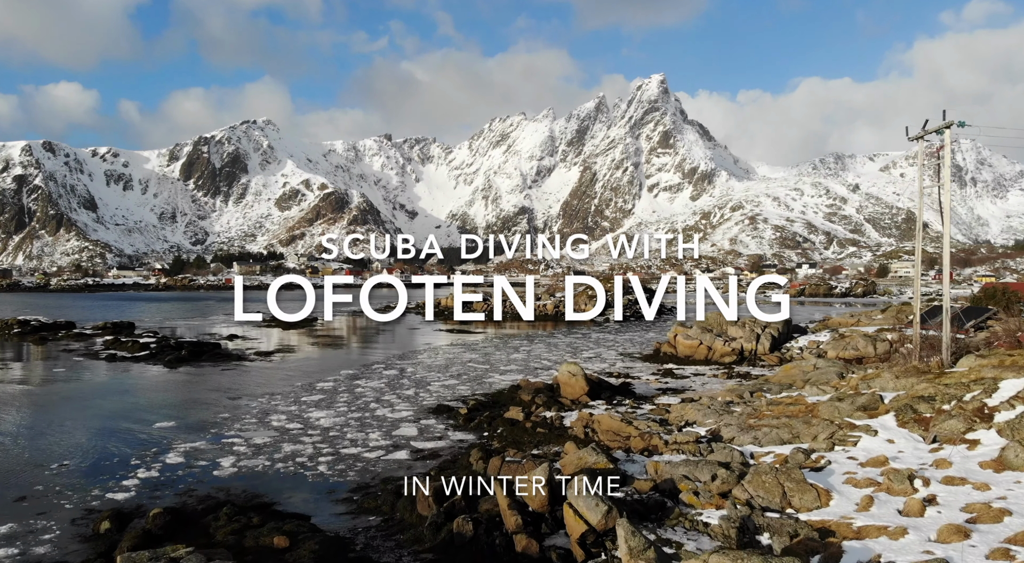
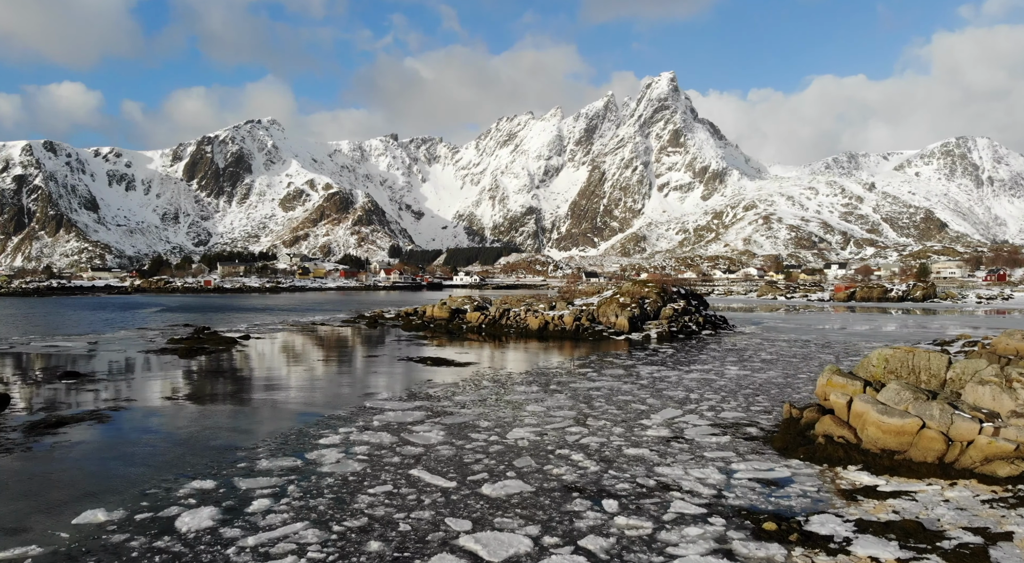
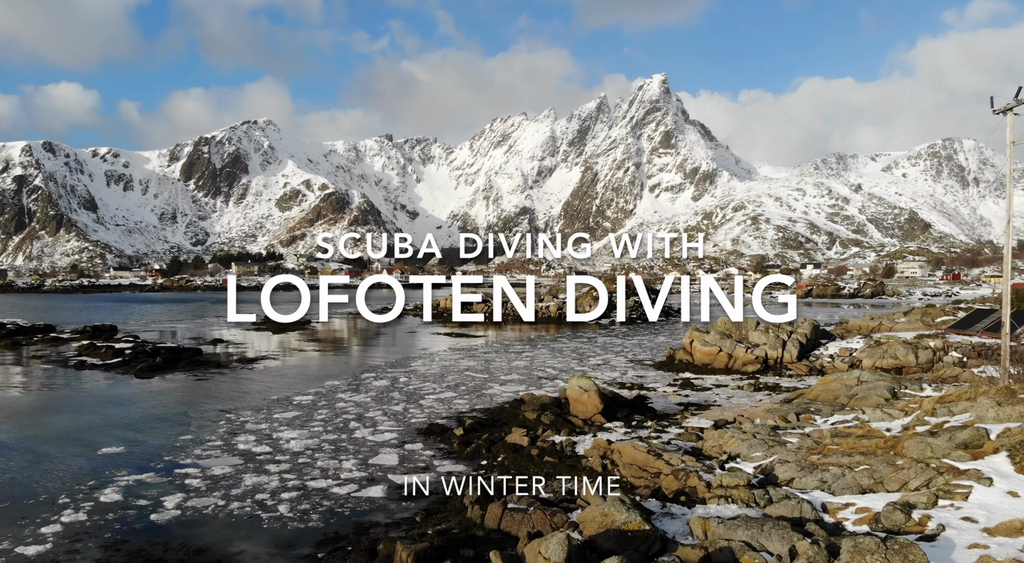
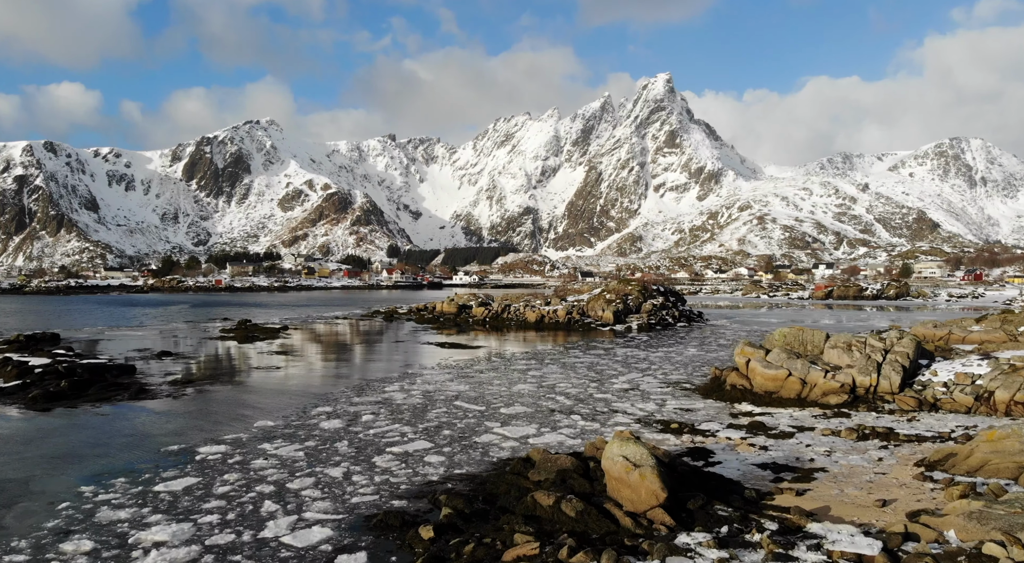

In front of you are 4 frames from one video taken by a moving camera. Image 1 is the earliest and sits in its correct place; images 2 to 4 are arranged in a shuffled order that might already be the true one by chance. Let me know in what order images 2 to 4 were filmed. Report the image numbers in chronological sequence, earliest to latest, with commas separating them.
3, 4, 2
